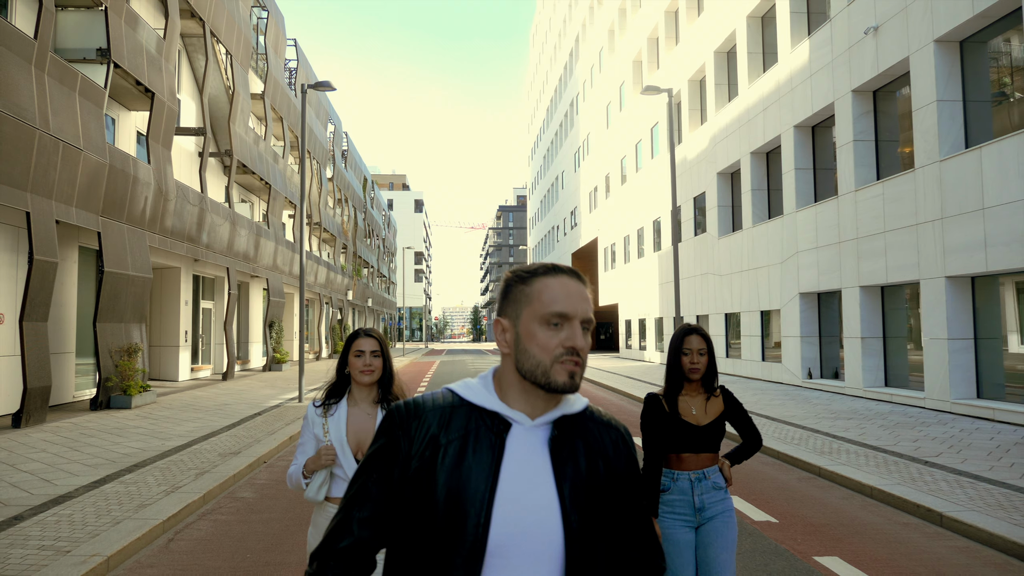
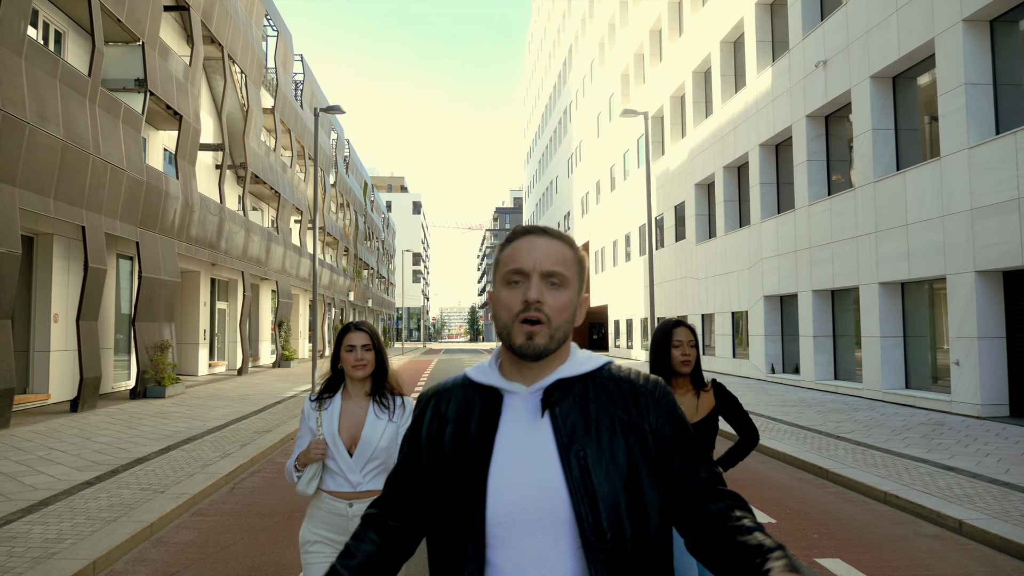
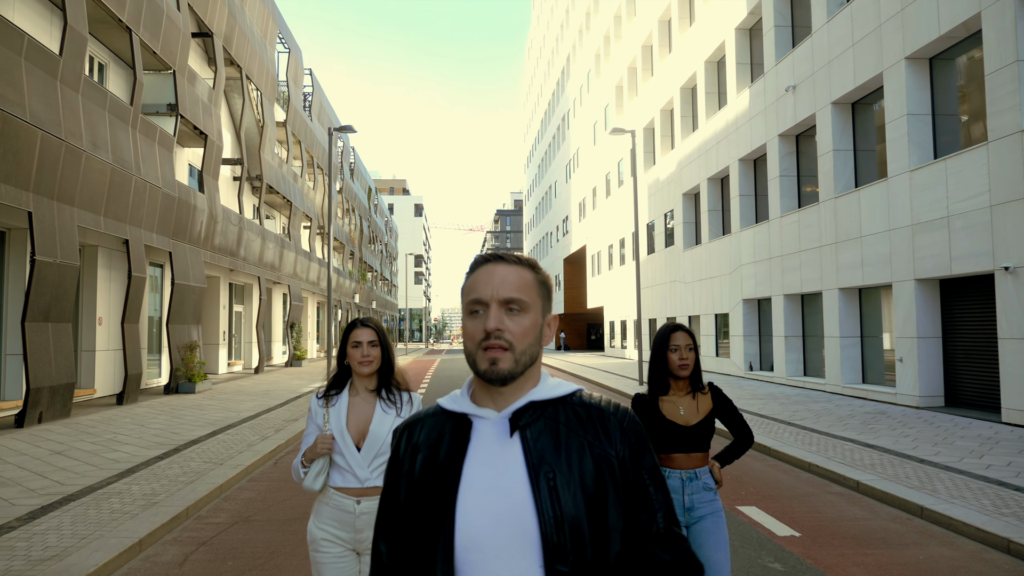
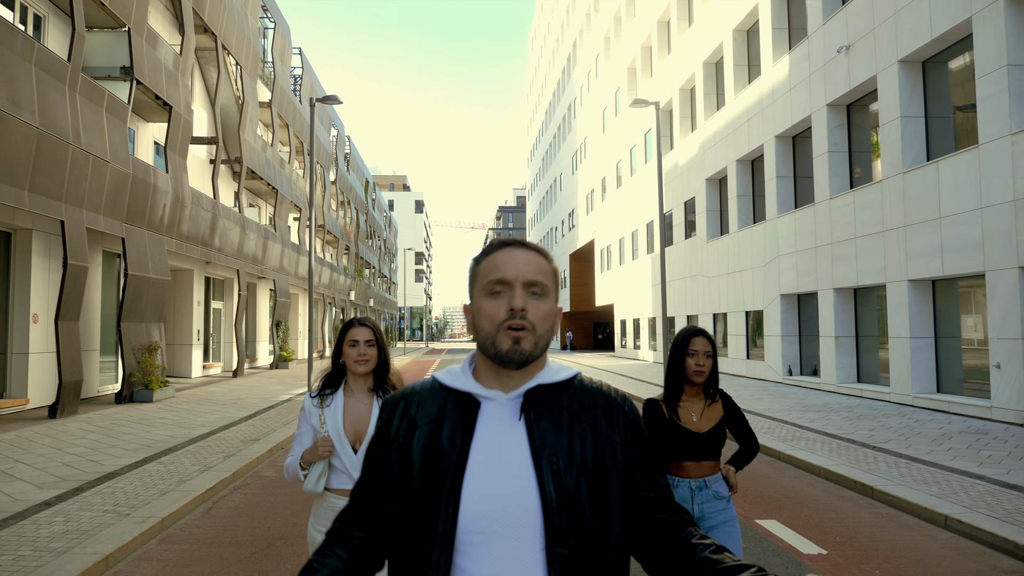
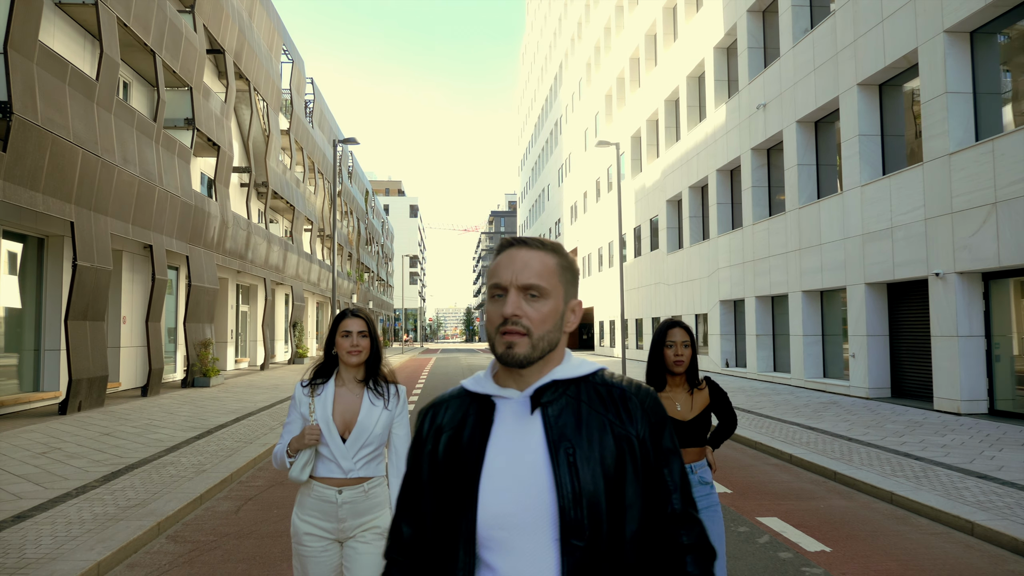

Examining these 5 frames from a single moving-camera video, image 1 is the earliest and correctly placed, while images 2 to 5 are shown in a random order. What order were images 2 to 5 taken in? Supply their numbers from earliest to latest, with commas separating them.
4, 2, 3, 5
